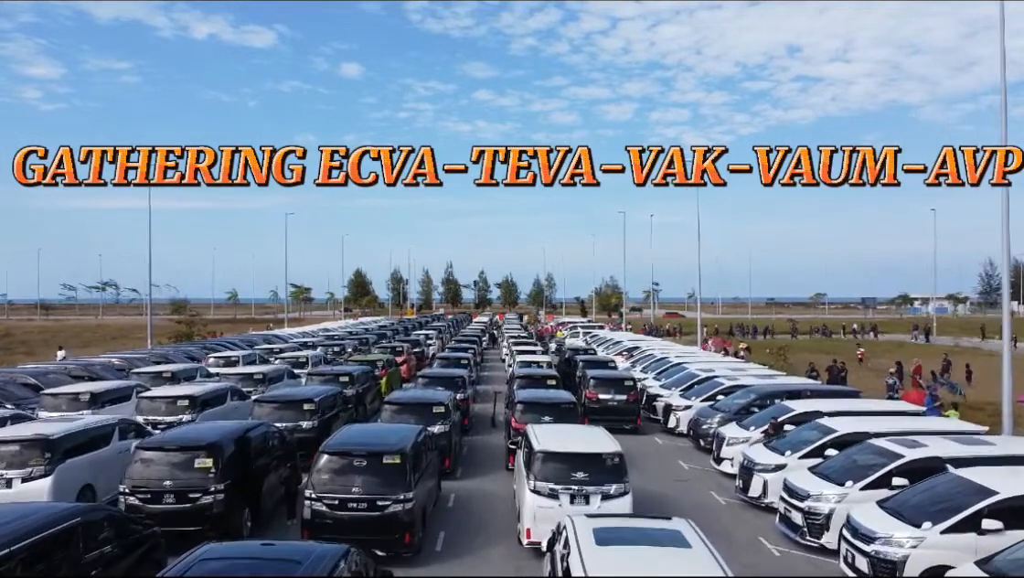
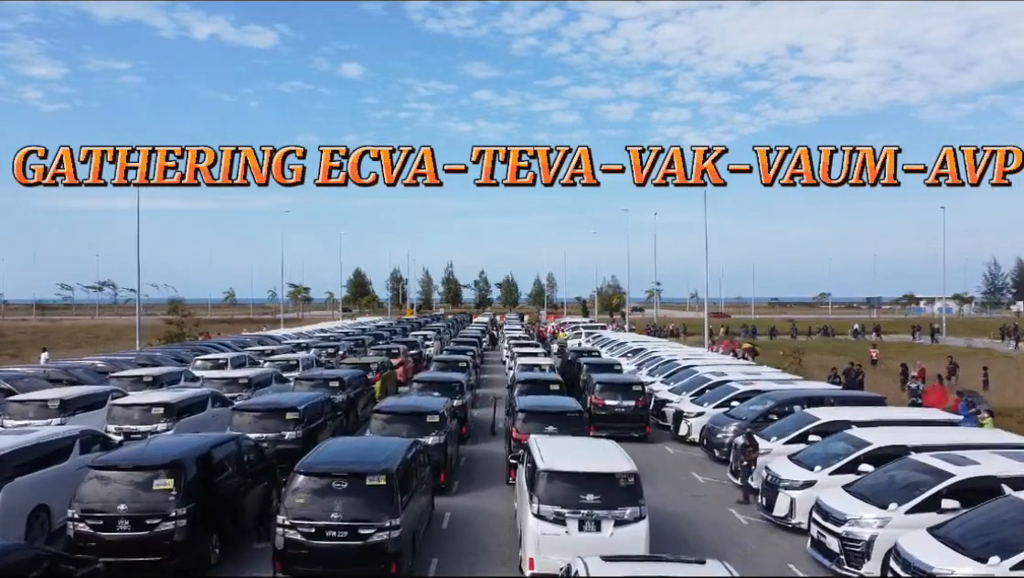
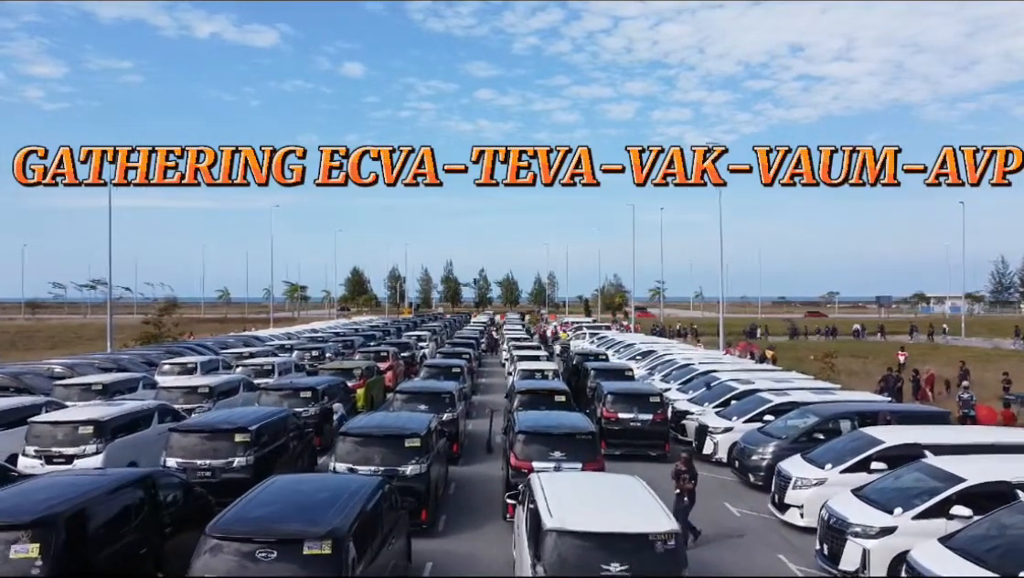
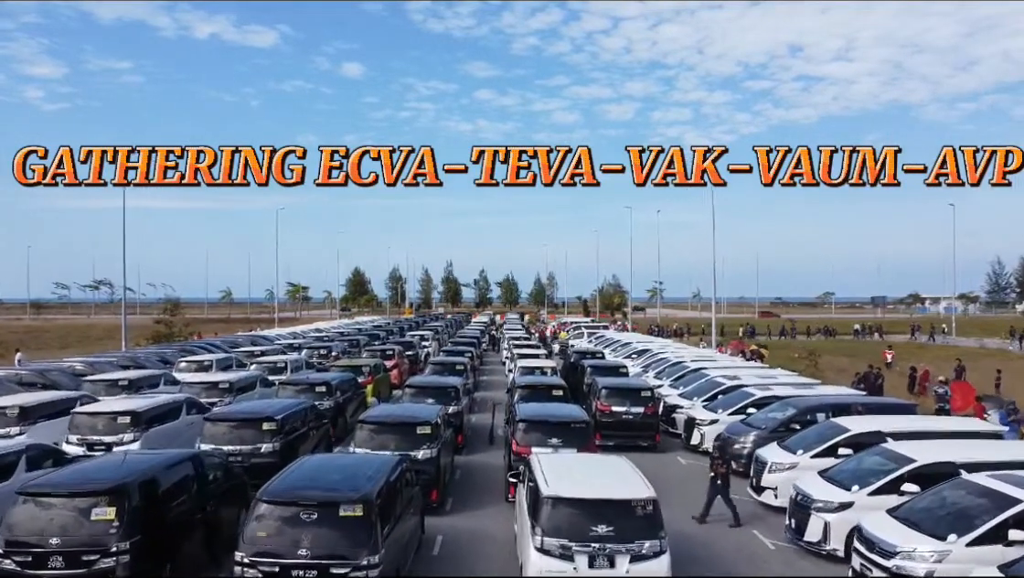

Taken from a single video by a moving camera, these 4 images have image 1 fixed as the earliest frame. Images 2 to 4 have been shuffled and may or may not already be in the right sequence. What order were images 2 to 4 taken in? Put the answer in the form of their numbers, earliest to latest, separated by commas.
2, 4, 3
